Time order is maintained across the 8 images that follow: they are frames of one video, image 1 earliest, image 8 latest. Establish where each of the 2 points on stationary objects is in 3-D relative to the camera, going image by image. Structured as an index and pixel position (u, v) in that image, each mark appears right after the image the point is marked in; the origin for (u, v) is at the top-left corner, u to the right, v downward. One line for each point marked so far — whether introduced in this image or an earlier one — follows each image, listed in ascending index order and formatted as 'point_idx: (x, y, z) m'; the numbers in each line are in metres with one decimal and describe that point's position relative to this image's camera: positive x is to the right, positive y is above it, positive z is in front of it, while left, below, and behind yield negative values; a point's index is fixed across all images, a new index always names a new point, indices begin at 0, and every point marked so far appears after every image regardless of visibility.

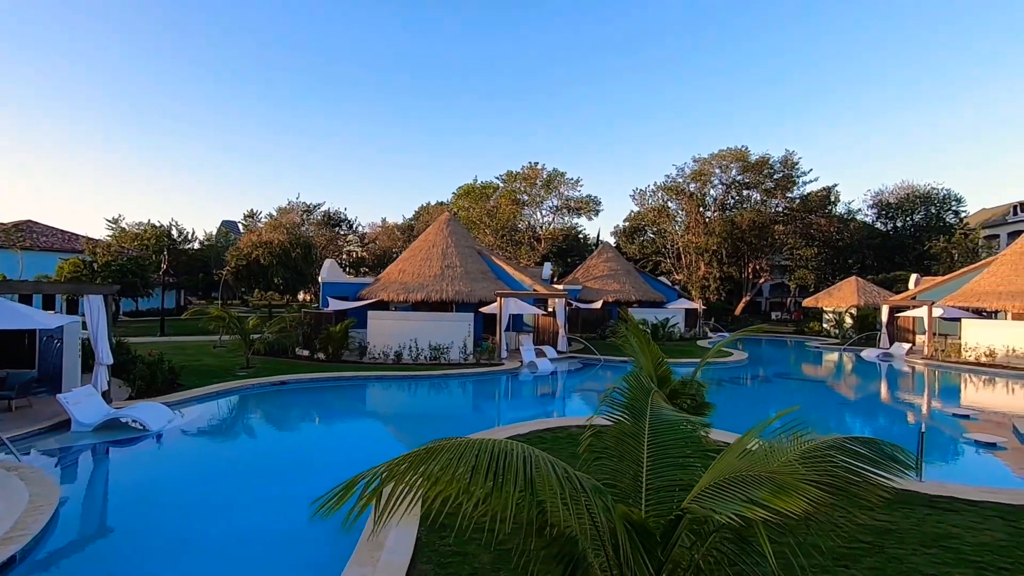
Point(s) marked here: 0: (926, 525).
0: (+4.4, -2.5, +5.7) m
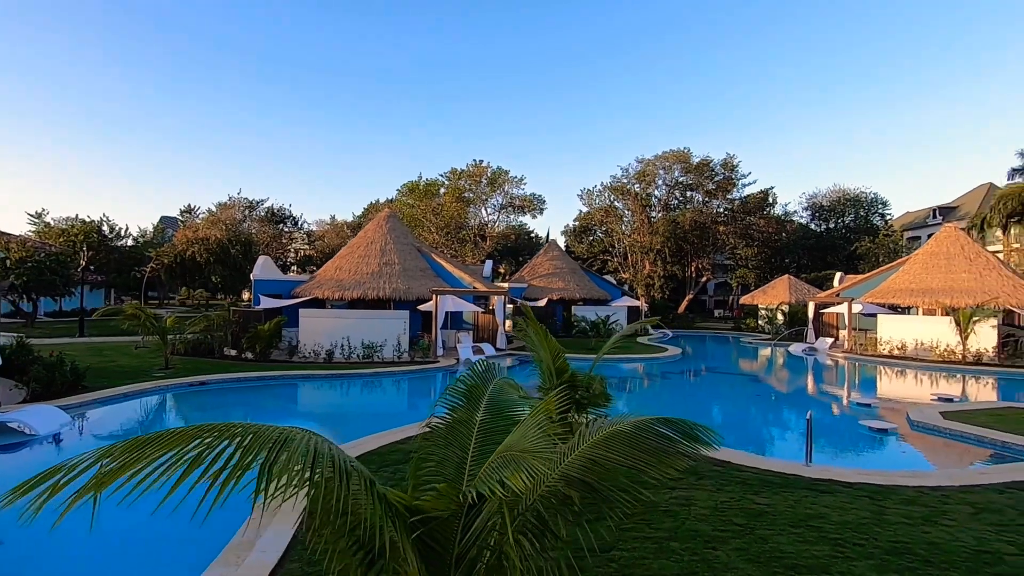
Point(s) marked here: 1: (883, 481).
0: (+3.2, -2.4, +6.0) m
1: (+4.7, -2.4, +6.9) m
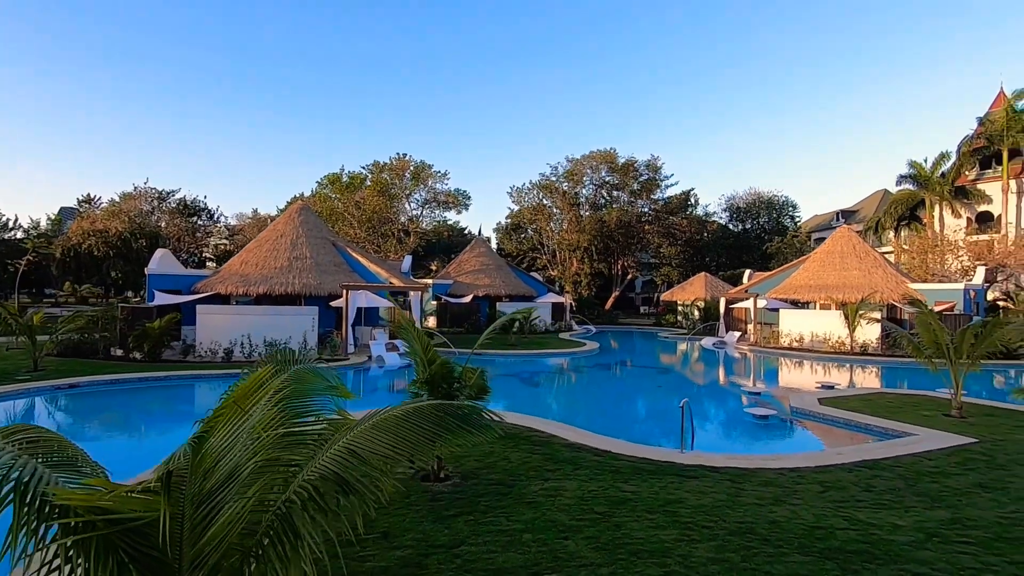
0: (+1.7, -2.3, +6.1) m
1: (+3.1, -2.3, +7.1) m
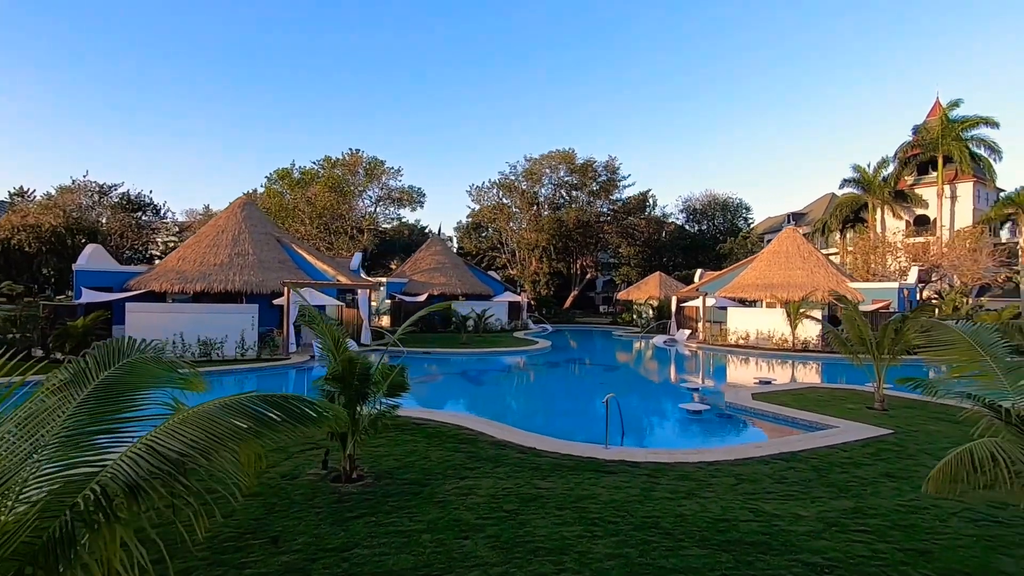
0: (+0.7, -2.2, +6.0) m
1: (+2.0, -2.3, +7.1) m
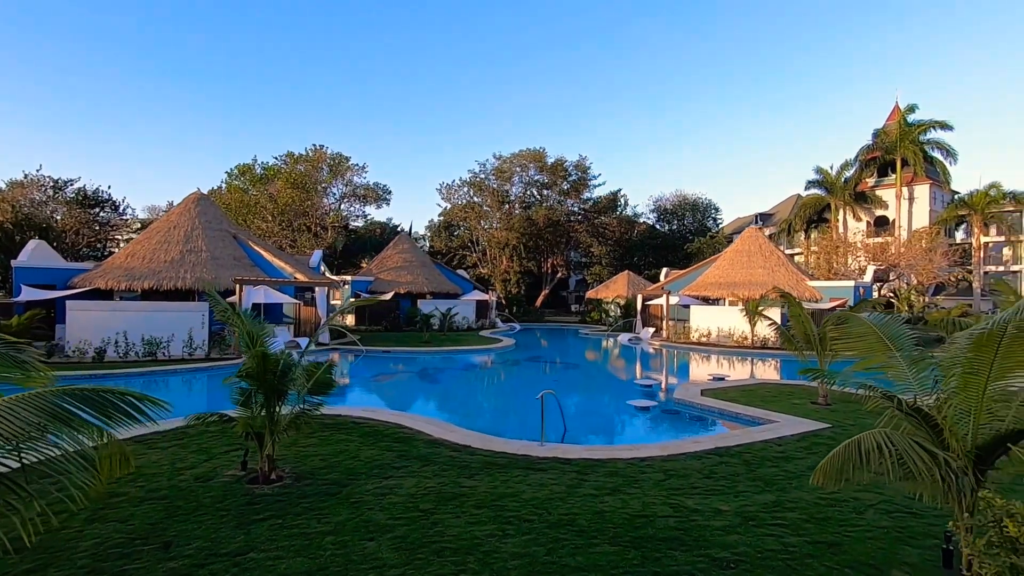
0: (-0.1, -2.2, +5.9) m
1: (+1.2, -2.2, +7.1) m
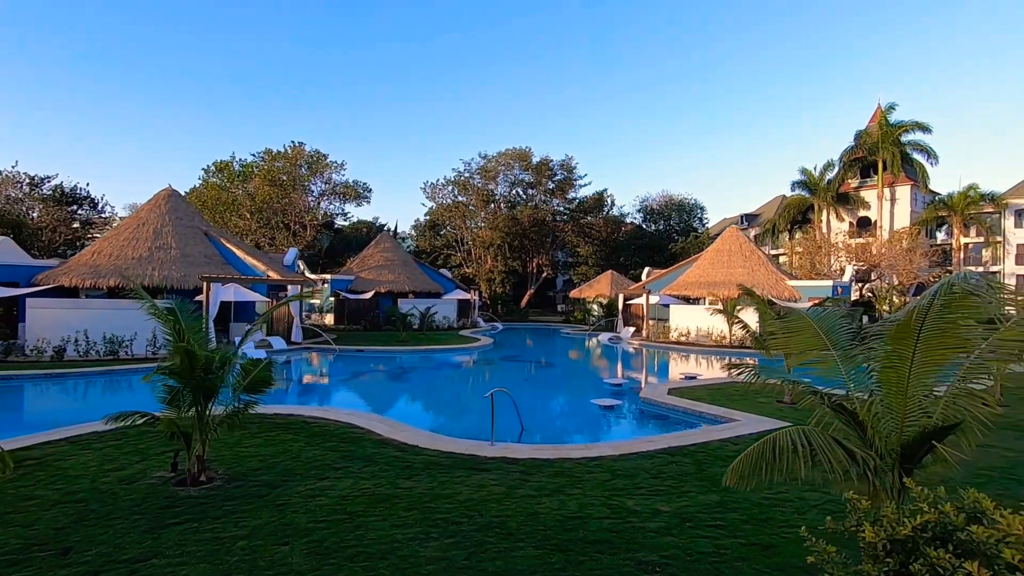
0: (-0.8, -2.1, +5.7) m
1: (+0.5, -2.1, +6.9) m
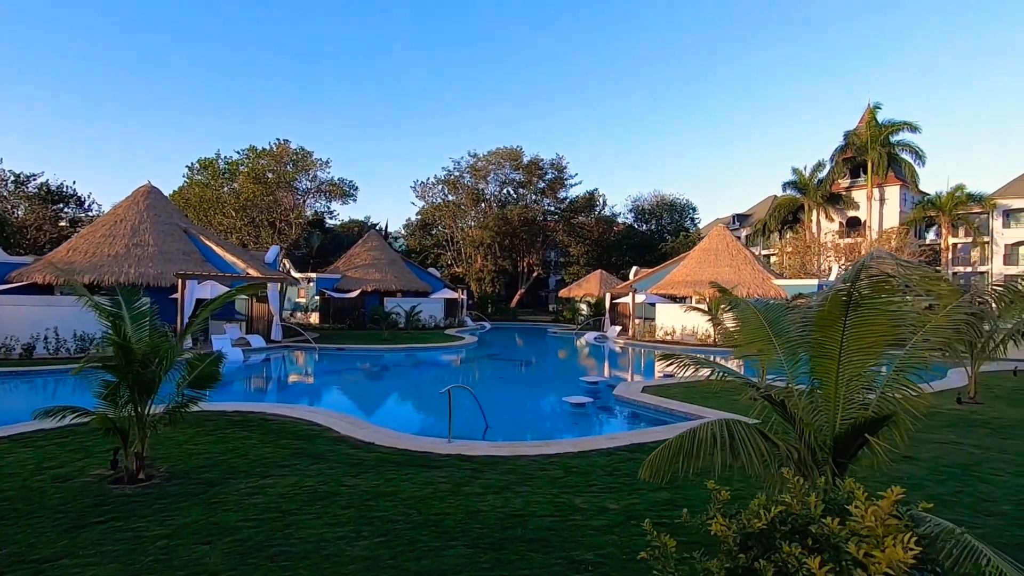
0: (-1.3, -2.0, +5.5) m
1: (-0.1, -2.0, +6.7) m
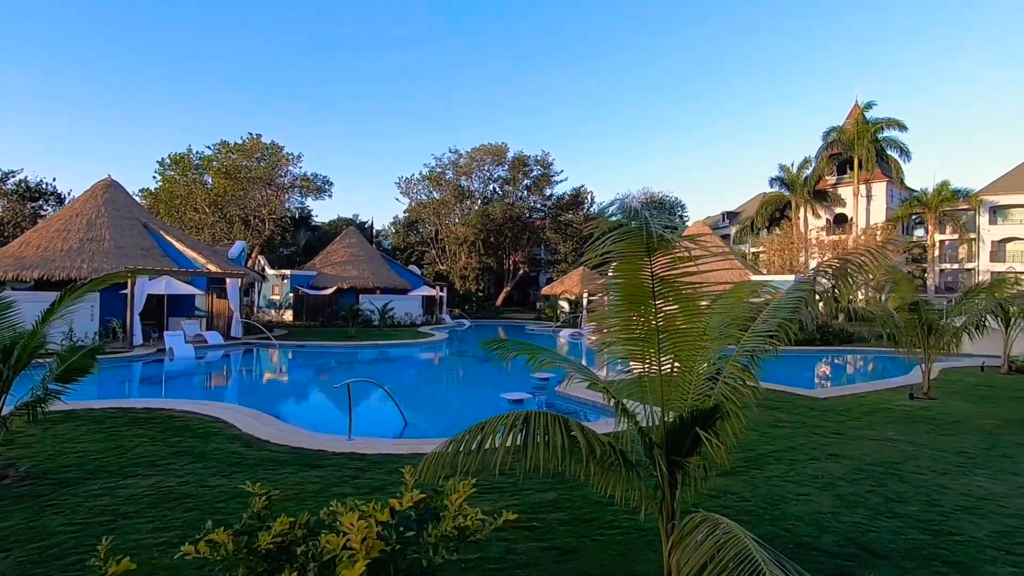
0: (-2.5, -1.9, +5.1) m
1: (-1.2, -1.9, +6.3) m
